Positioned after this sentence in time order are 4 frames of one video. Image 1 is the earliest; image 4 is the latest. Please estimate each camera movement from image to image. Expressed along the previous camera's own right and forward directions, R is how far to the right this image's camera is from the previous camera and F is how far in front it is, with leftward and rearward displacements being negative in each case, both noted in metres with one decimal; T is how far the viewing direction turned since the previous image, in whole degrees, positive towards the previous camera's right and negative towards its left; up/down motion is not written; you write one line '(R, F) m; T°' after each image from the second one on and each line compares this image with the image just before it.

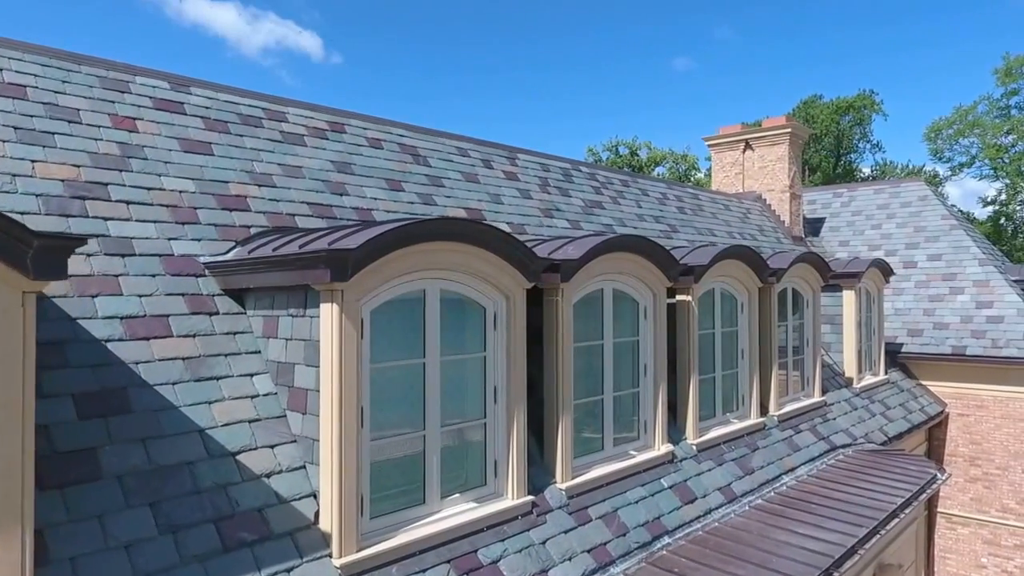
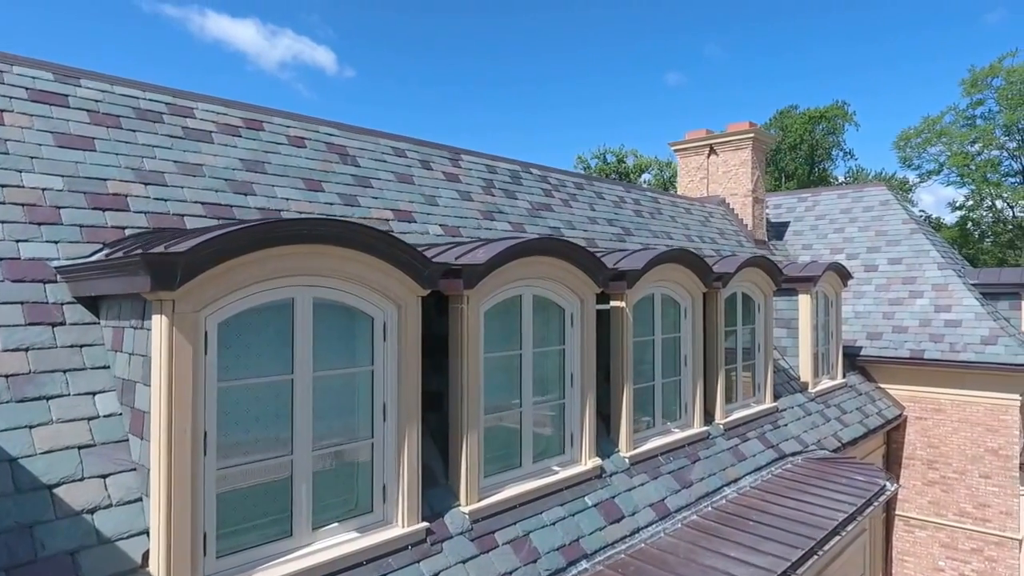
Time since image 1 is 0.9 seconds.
(+0.8, +0.5) m; +1°
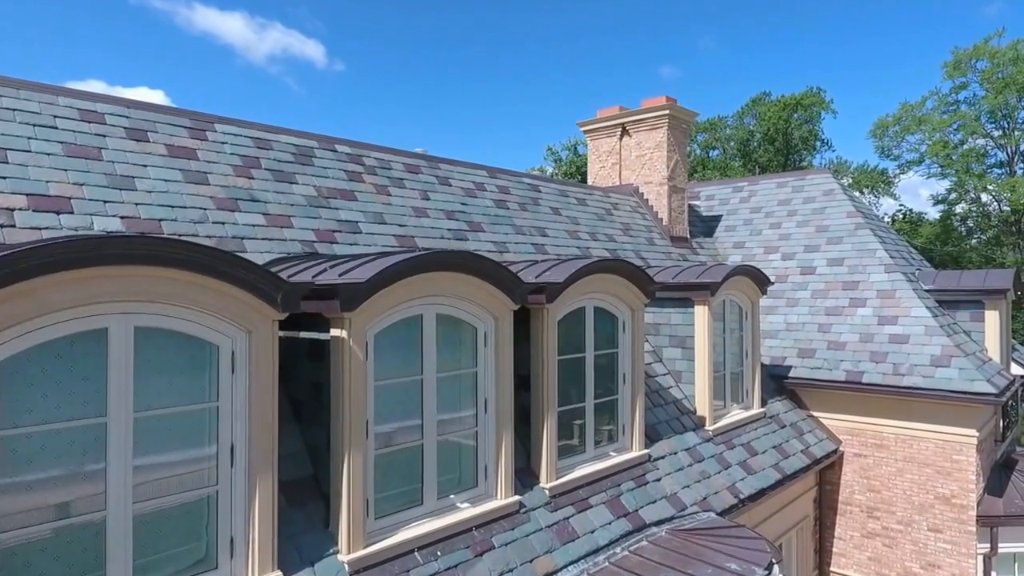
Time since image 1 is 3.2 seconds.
(+2.8, +2.4) m; 0°
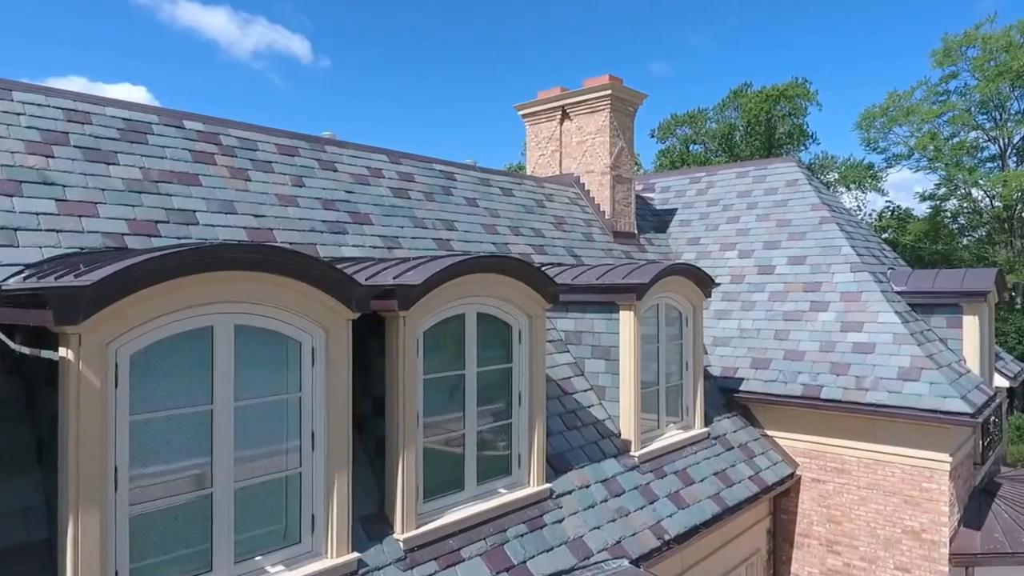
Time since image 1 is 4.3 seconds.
(+1.4, +1.3) m; 0°
